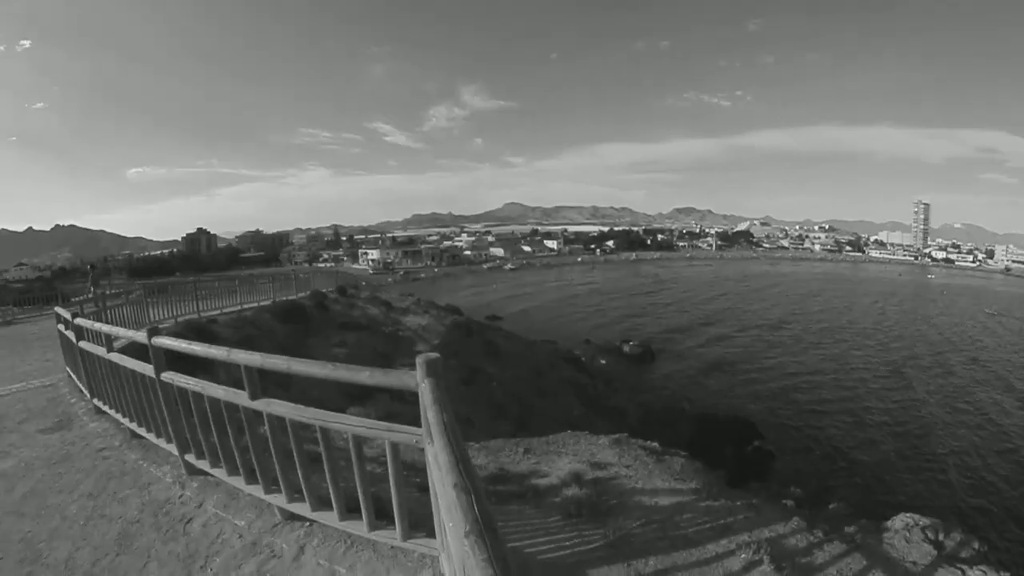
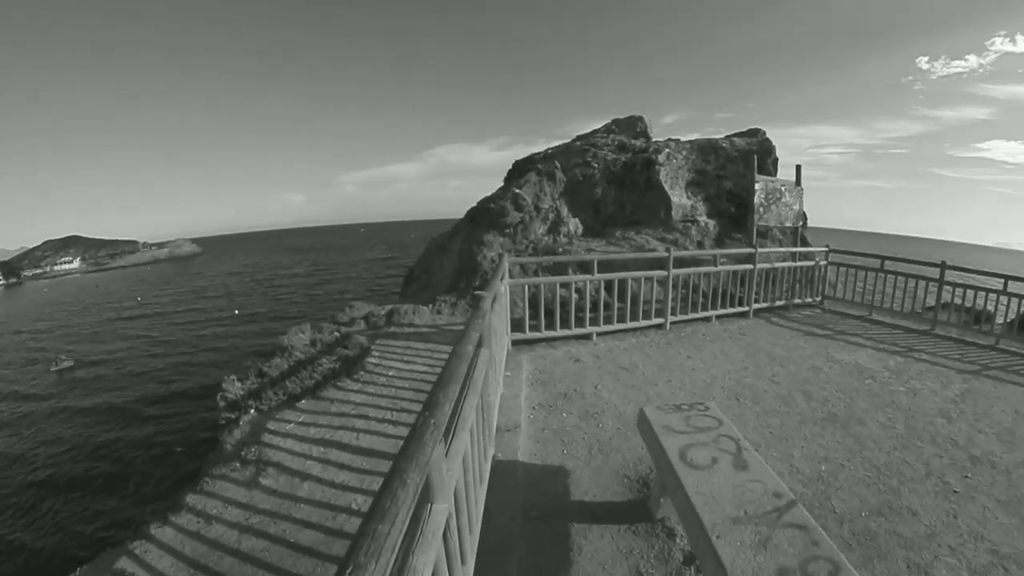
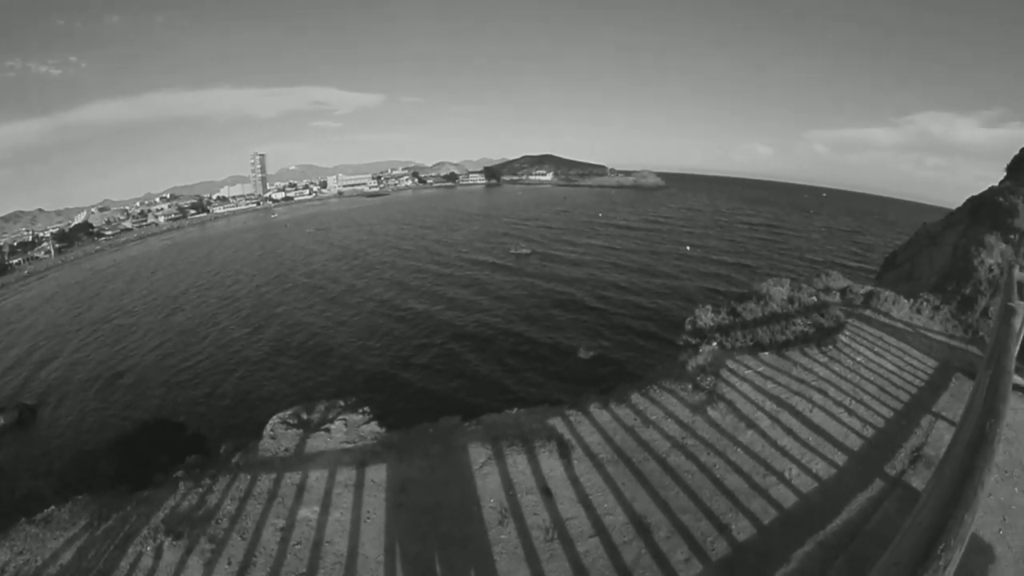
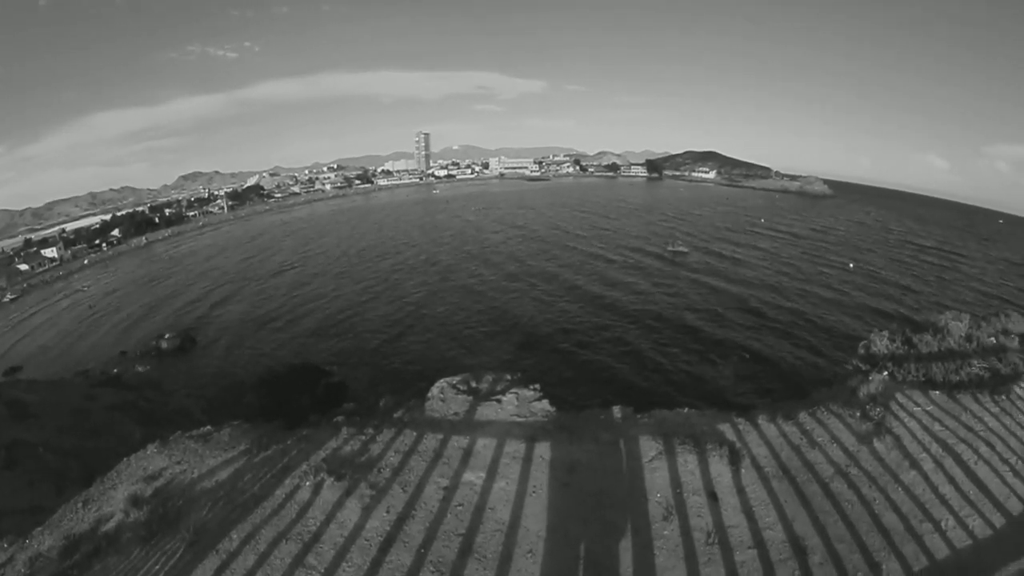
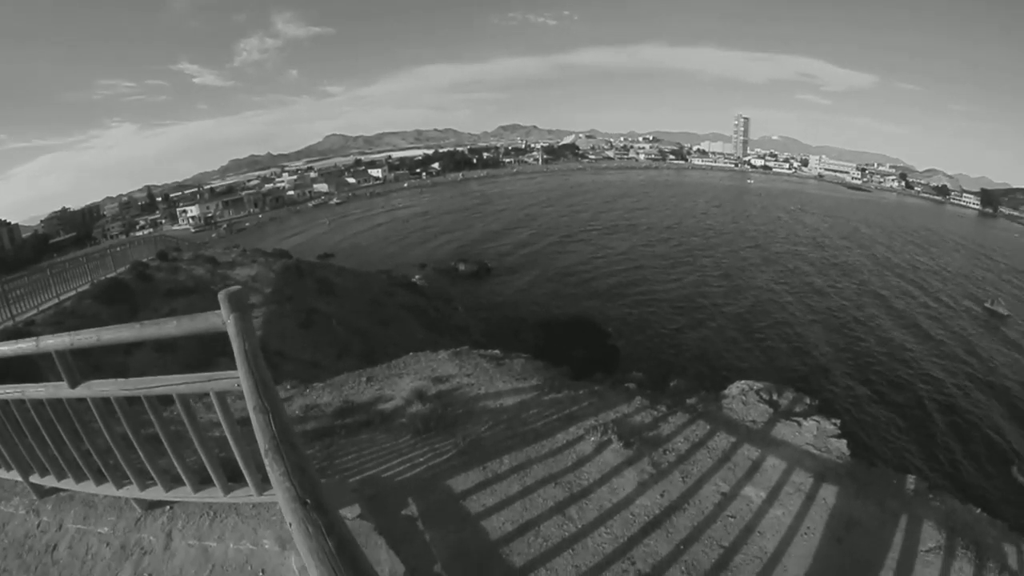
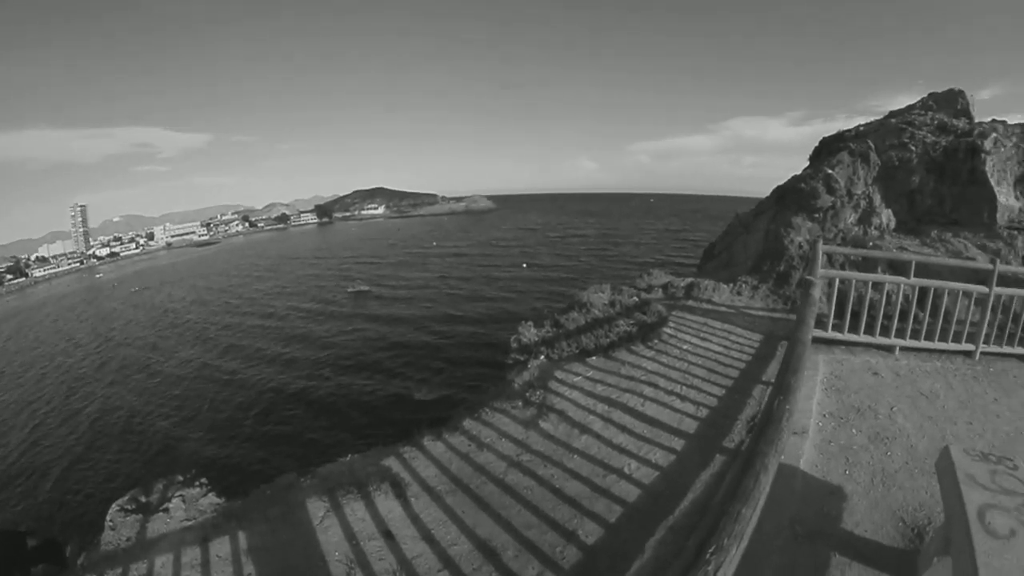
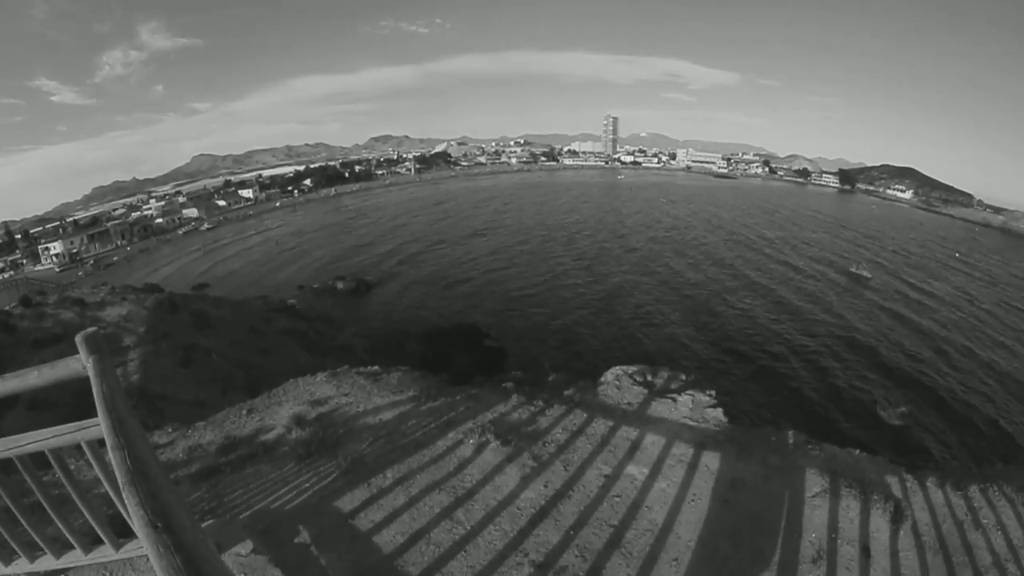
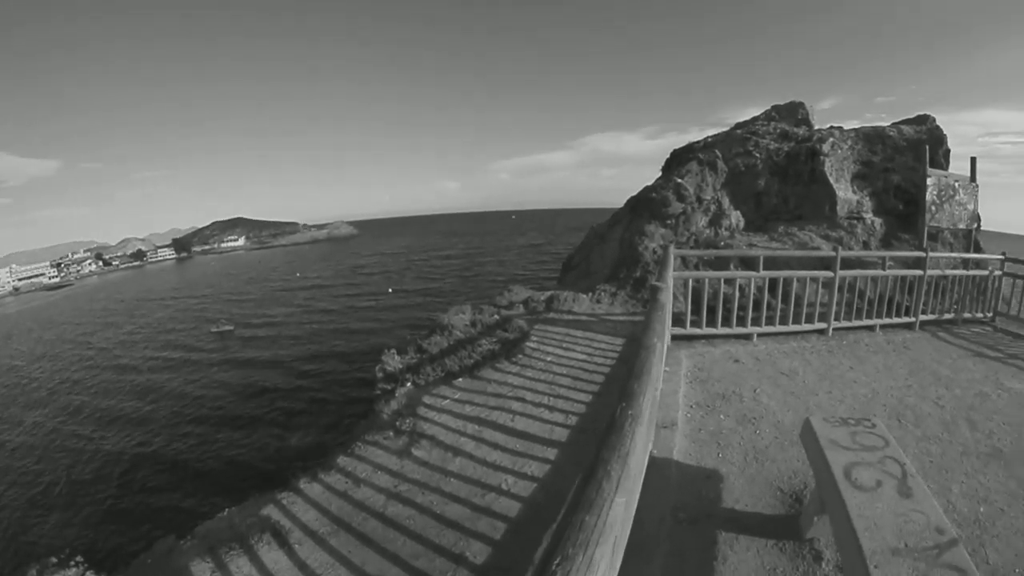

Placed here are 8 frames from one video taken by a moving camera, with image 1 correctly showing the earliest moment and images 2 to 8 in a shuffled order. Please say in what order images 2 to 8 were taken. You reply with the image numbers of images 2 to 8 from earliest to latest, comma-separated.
5, 7, 4, 3, 6, 8, 2
